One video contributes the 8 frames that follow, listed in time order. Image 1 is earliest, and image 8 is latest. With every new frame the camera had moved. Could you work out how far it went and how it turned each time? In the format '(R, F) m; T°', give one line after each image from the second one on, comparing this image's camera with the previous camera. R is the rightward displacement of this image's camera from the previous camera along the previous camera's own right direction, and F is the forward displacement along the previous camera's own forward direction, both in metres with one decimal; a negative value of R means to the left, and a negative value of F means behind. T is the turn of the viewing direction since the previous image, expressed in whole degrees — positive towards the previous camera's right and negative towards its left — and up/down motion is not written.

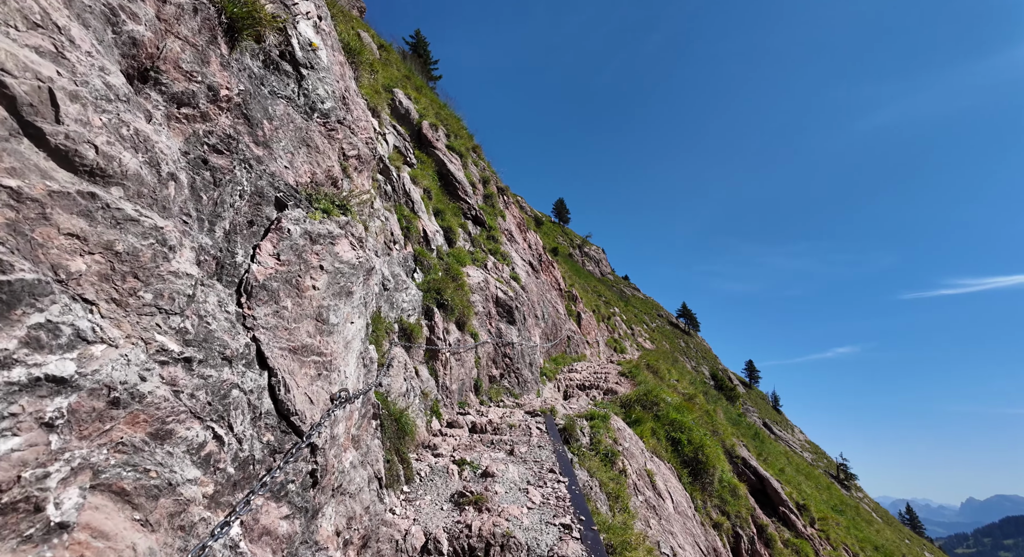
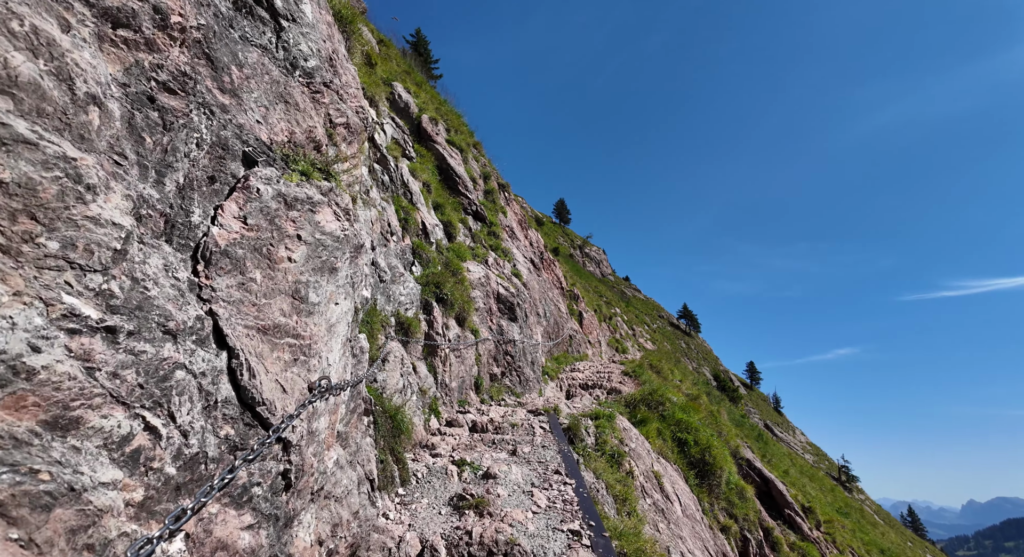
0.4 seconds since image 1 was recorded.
(0.0, +0.5) m; 0°
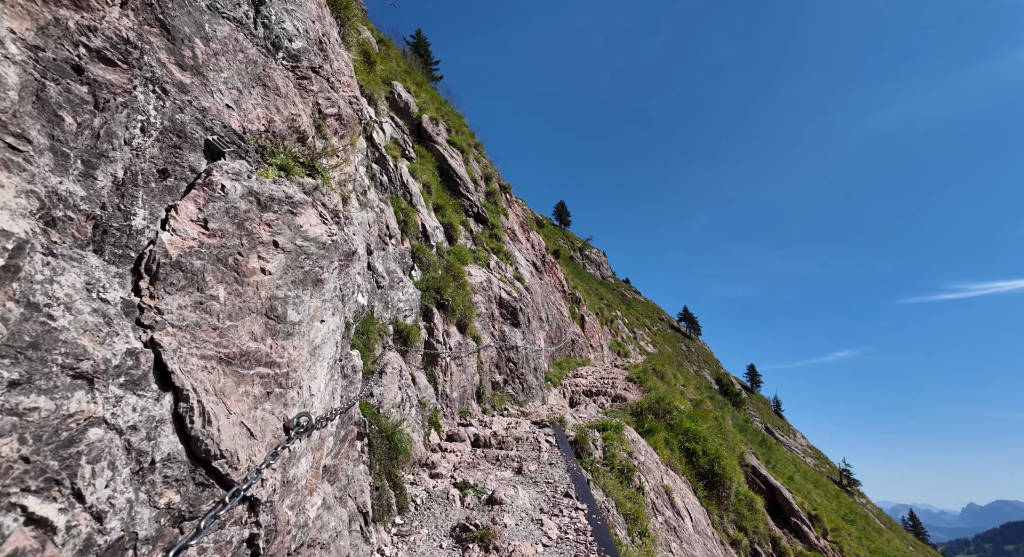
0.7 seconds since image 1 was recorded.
(-0.1, +0.5) m; 0°
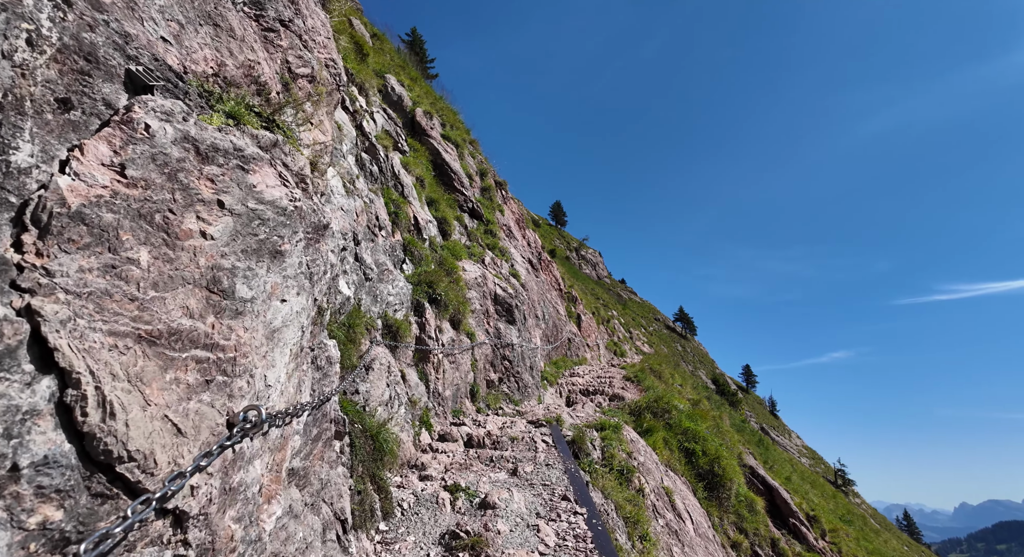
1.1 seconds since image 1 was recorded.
(0.0, +0.4) m; 0°
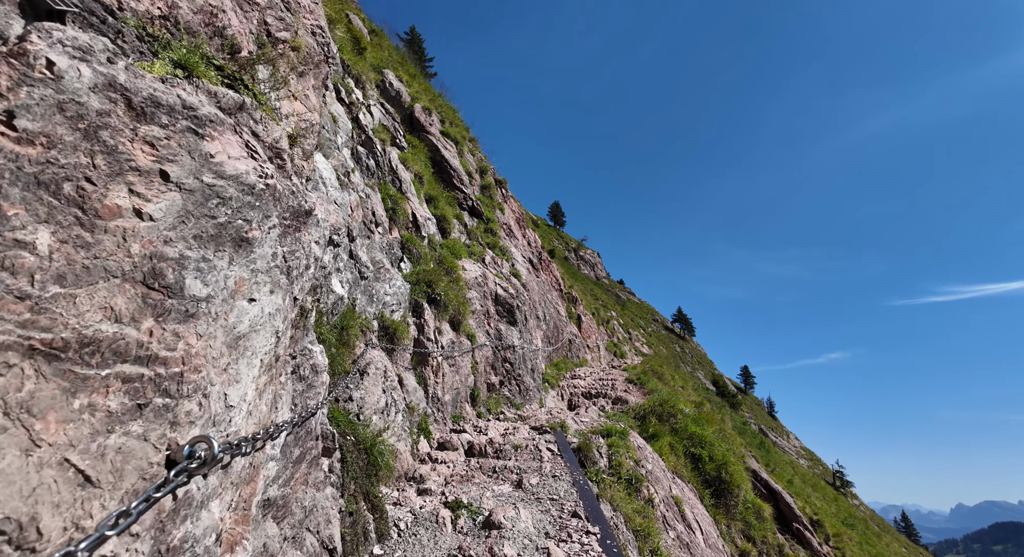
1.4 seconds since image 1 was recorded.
(-0.1, +0.5) m; 0°
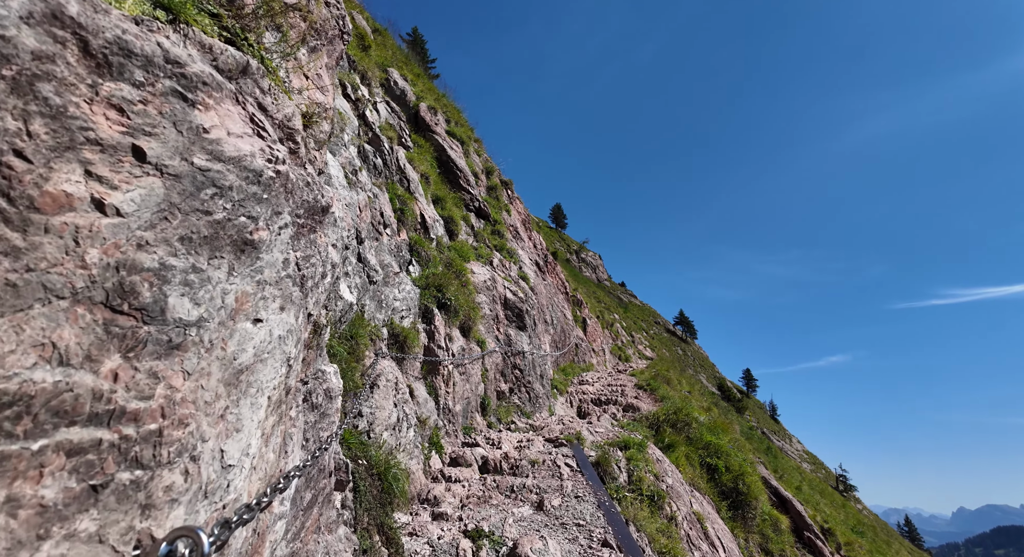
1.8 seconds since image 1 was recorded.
(-0.3, +0.5) m; 0°
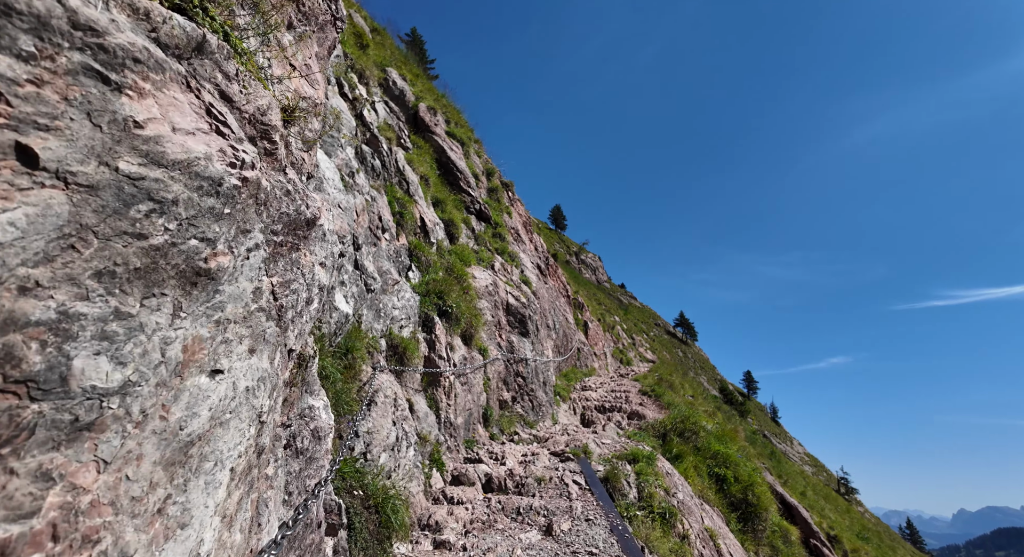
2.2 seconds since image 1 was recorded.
(-0.1, +0.4) m; 0°
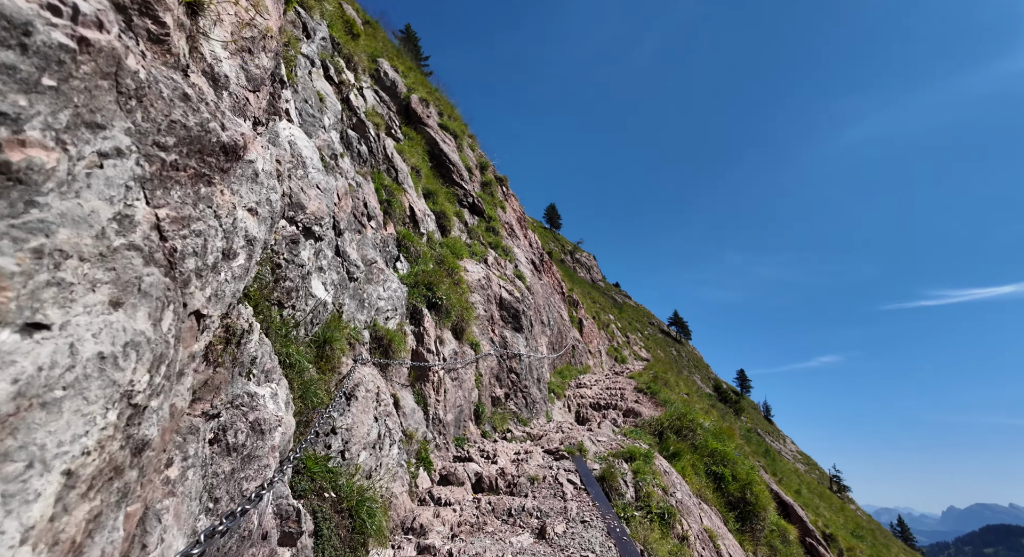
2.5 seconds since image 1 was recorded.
(0.0, +0.4) m; +1°
